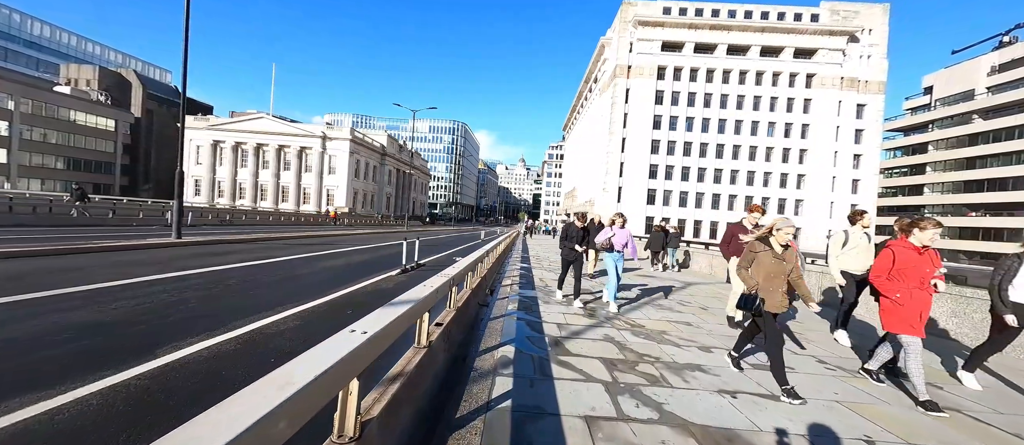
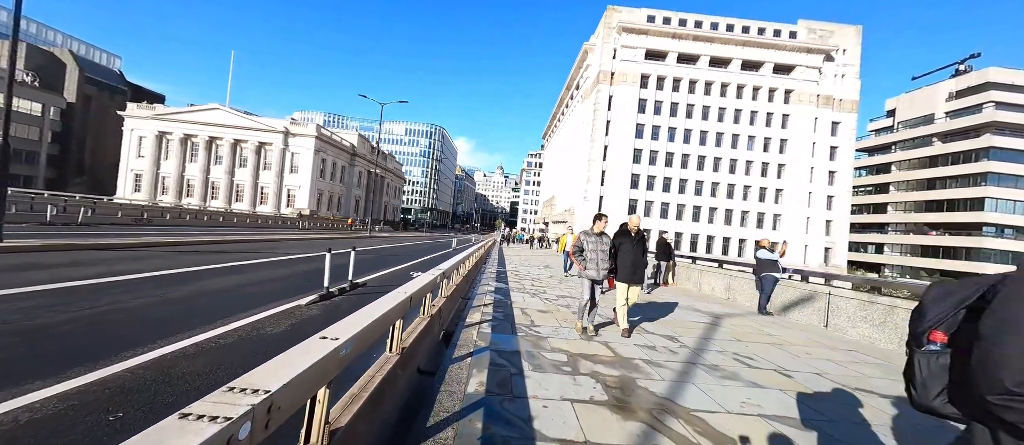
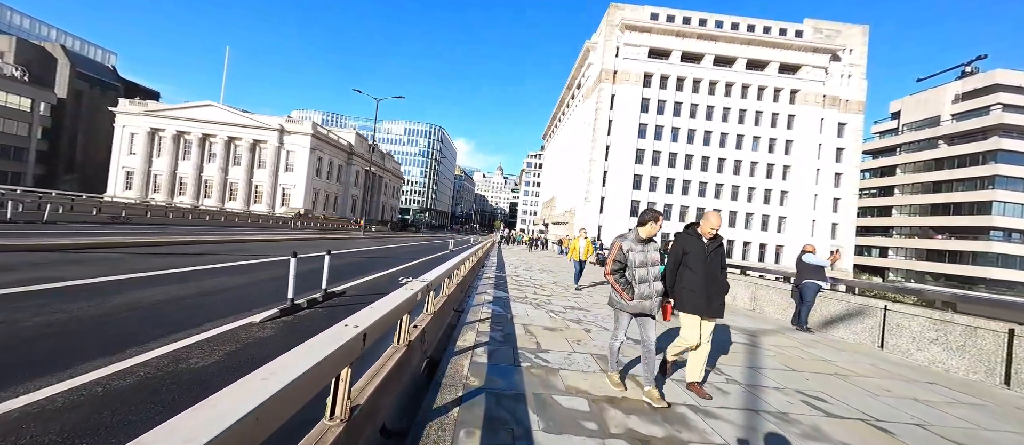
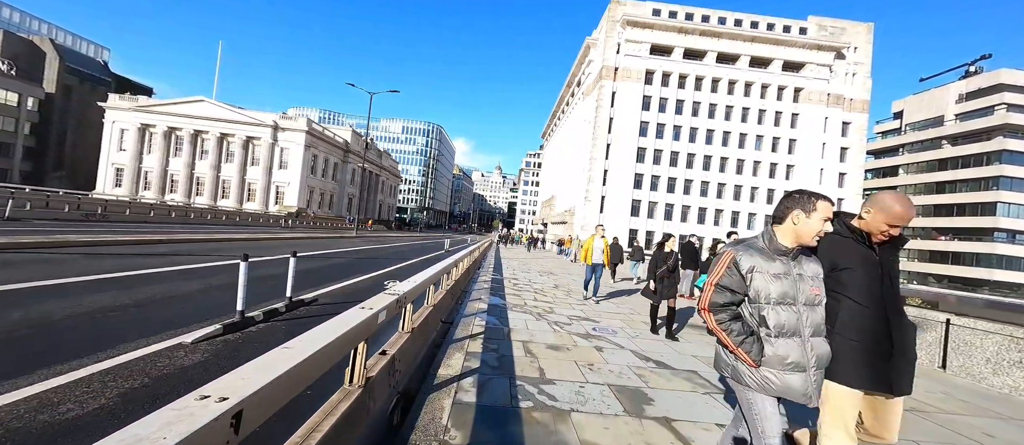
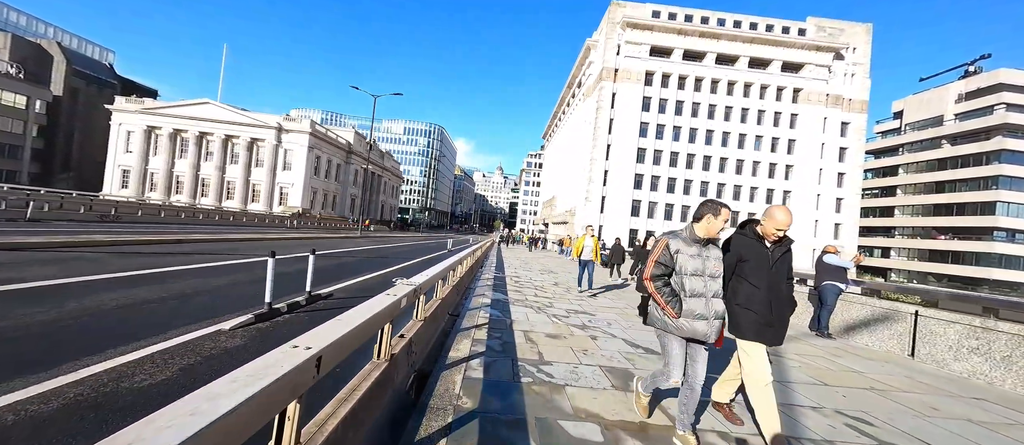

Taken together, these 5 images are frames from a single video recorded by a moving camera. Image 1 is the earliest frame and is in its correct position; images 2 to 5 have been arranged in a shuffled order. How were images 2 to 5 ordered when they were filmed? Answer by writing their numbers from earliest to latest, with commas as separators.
2, 3, 5, 4
